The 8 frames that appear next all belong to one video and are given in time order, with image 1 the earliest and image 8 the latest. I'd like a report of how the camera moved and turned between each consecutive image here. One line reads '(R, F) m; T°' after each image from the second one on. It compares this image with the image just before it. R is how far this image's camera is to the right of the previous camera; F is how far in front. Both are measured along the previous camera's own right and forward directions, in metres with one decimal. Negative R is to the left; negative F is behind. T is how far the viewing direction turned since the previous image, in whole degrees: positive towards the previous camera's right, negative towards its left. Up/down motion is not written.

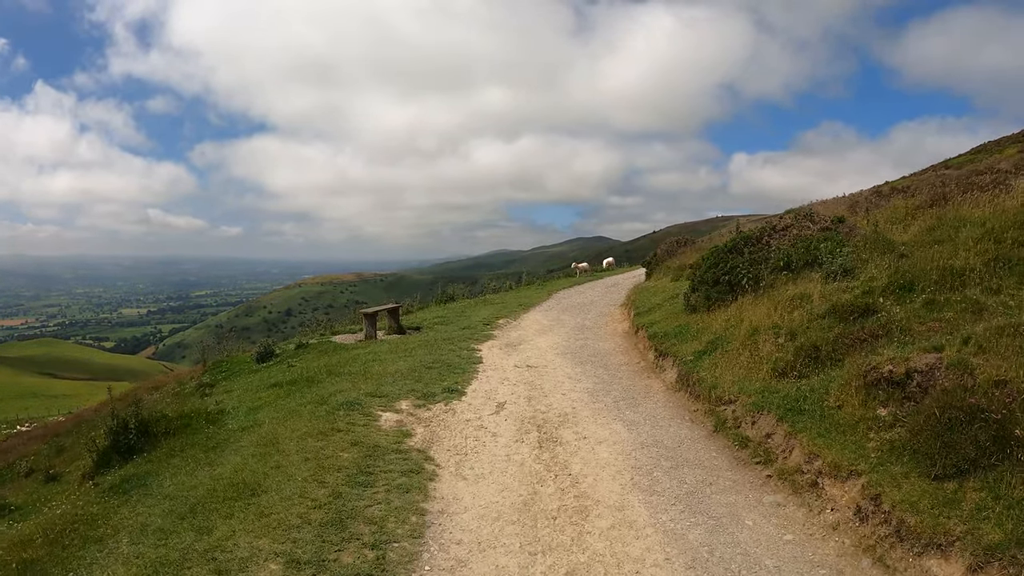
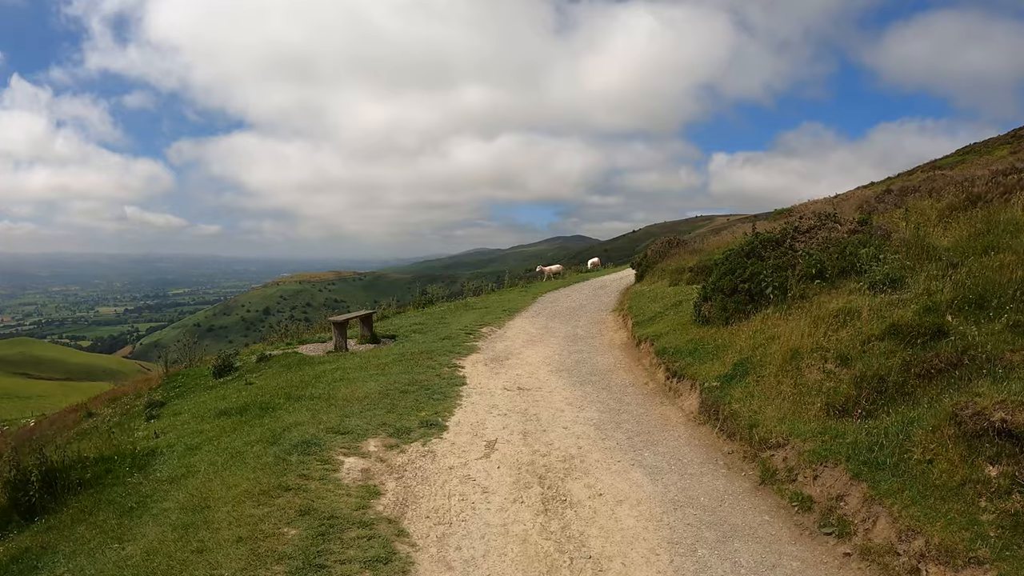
(-0.2, +2.0) m; +2°
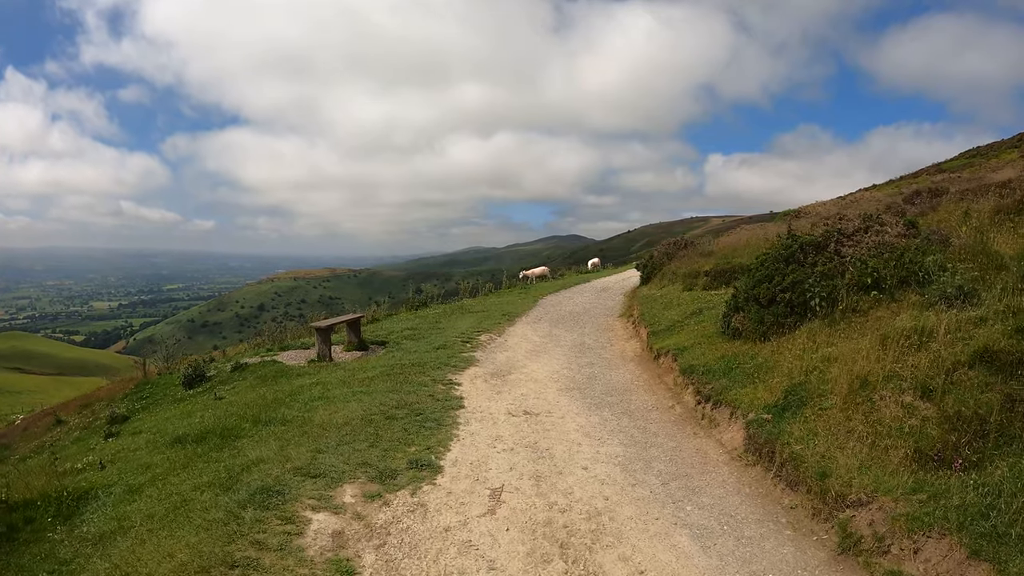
(-0.2, +1.7) m; +1°
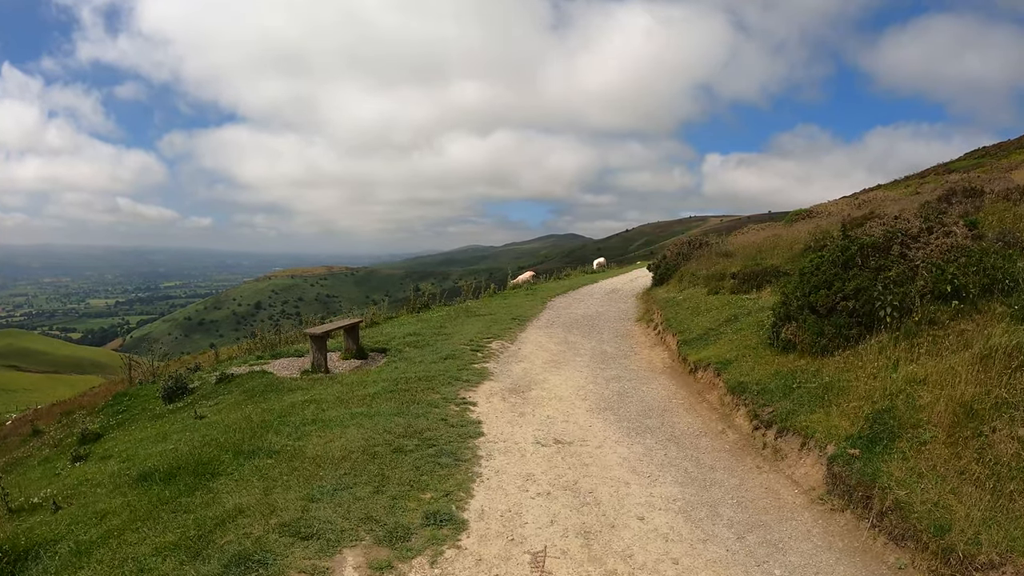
(-0.5, +1.6) m; 0°
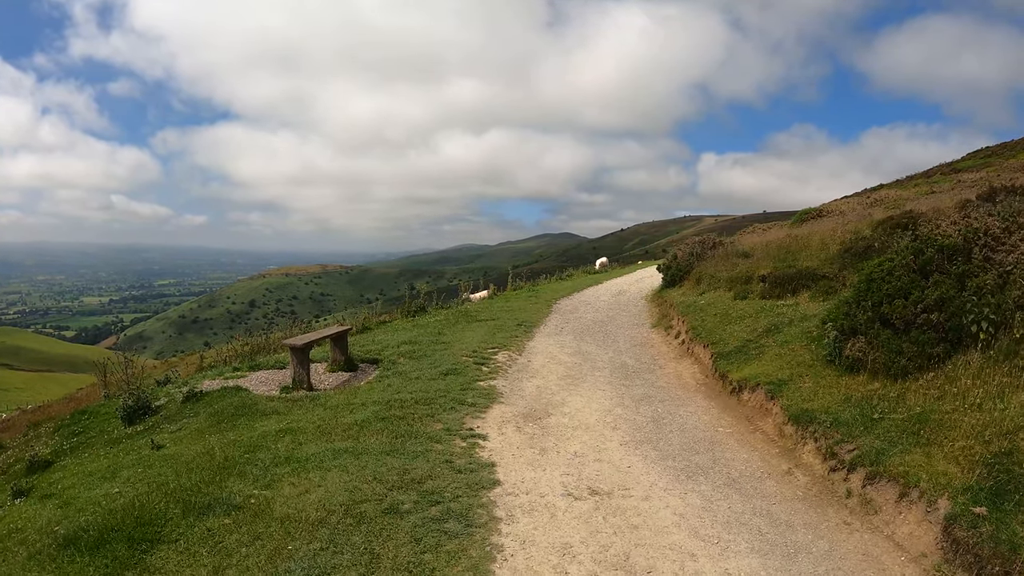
(-0.4, +1.8) m; +1°
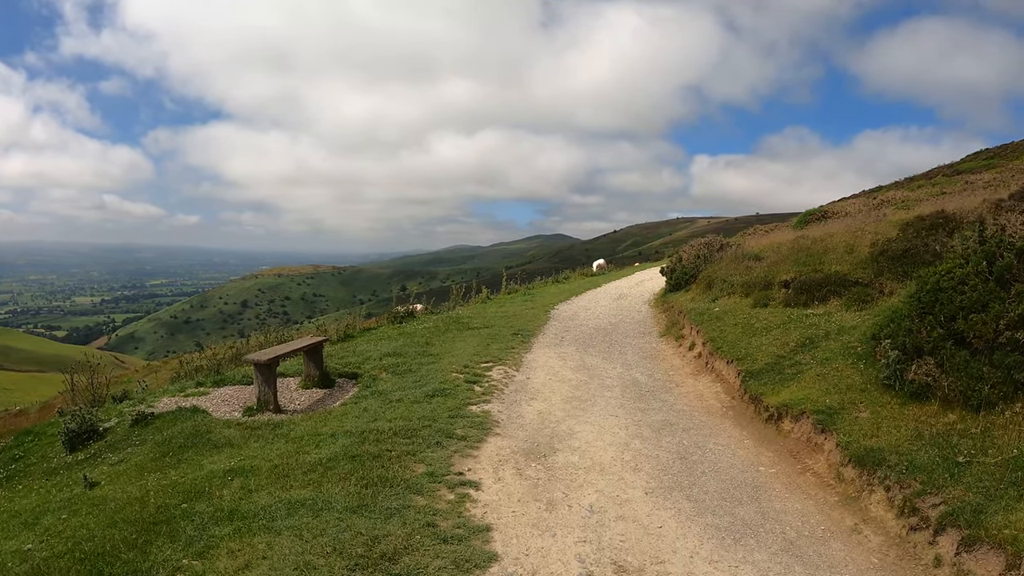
(-0.1, +1.7) m; +1°
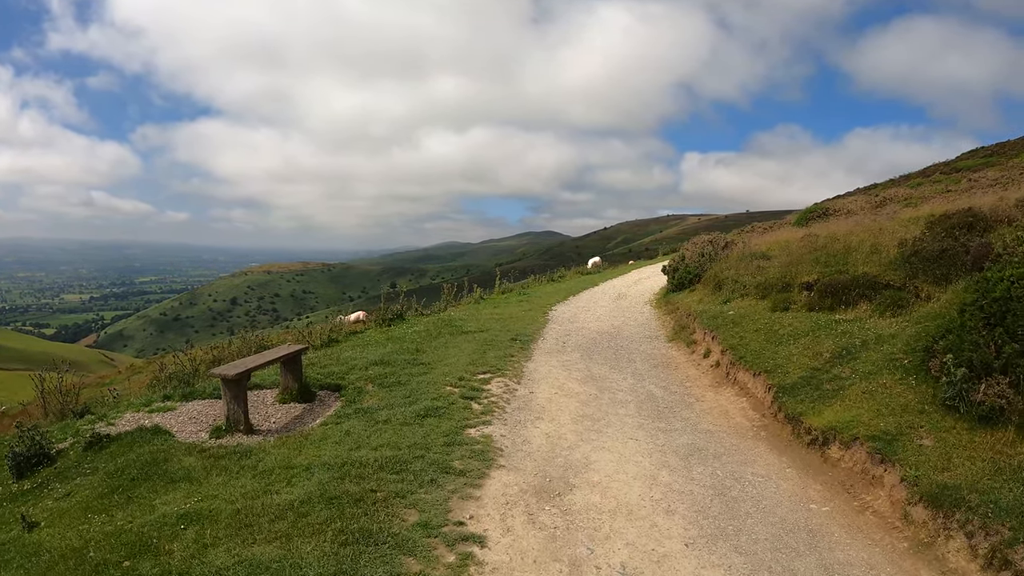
(-0.2, +1.3) m; +1°
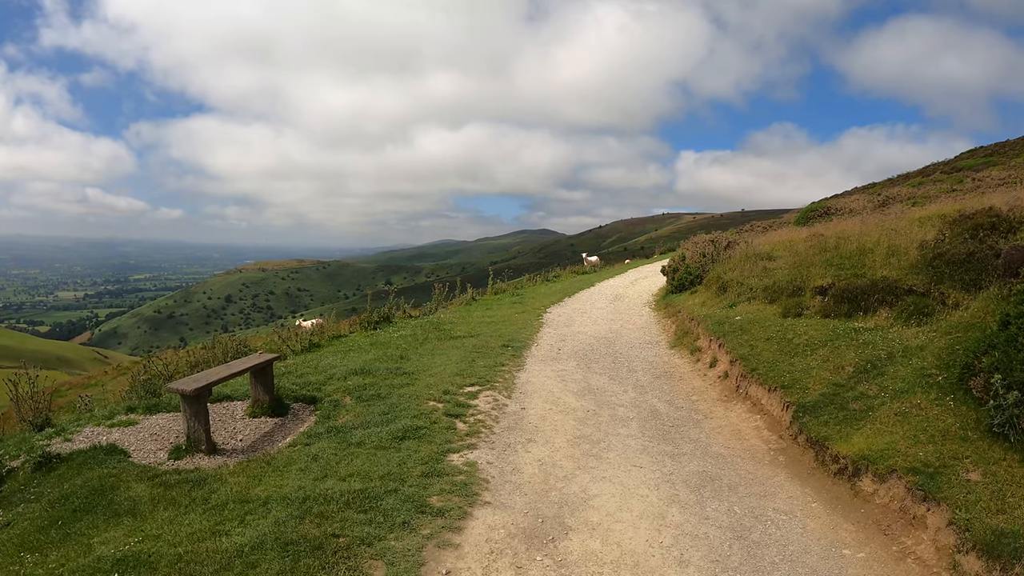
(+0.1, +1.0) m; 0°
